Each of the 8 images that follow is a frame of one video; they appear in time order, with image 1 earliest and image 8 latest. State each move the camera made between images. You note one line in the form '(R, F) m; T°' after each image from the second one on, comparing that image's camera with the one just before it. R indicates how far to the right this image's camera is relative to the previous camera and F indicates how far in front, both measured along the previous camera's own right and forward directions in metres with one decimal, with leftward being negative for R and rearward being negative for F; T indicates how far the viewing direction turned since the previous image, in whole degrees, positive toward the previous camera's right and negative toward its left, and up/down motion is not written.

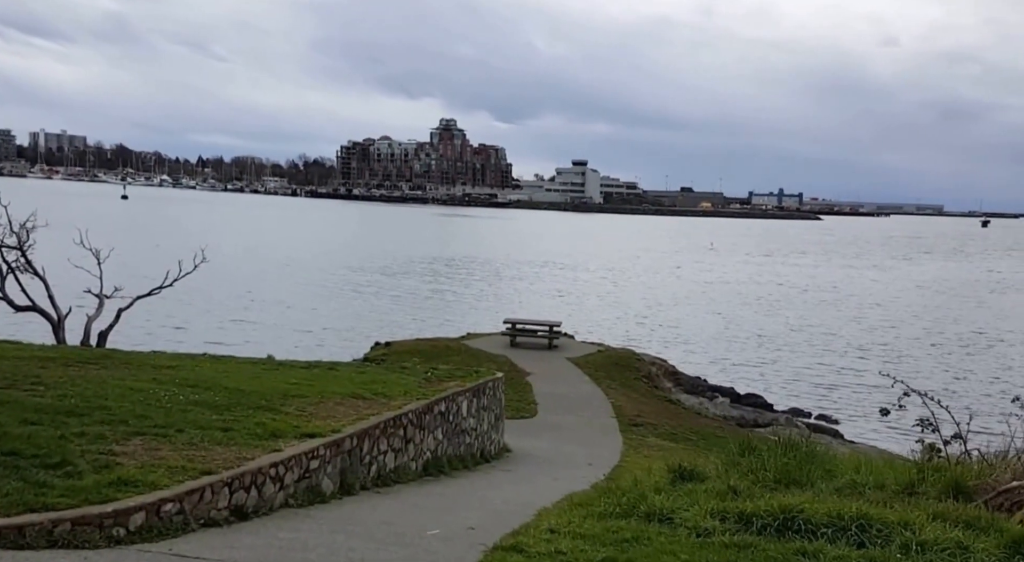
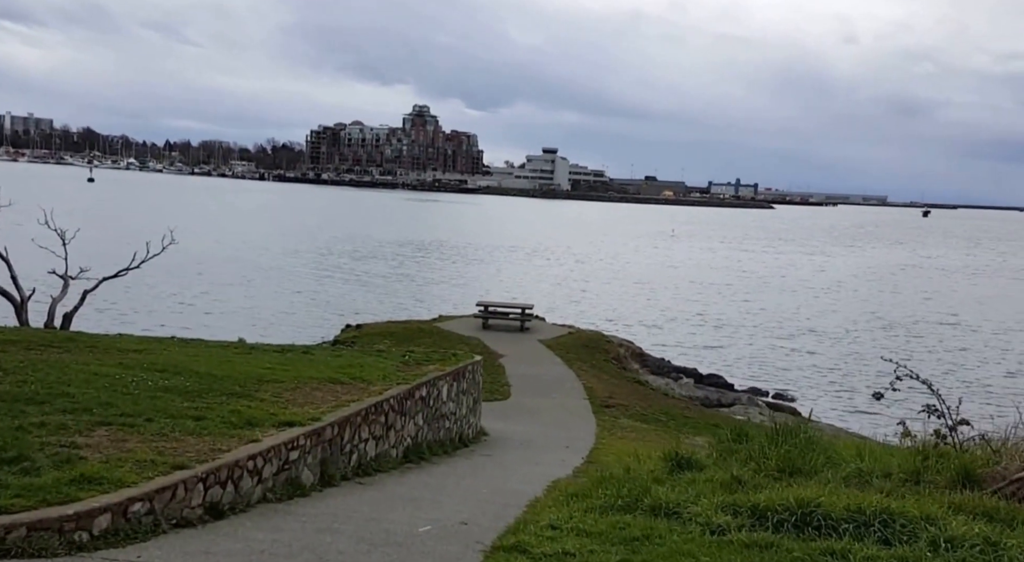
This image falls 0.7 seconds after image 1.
(-0.1, +0.3) m; +2°
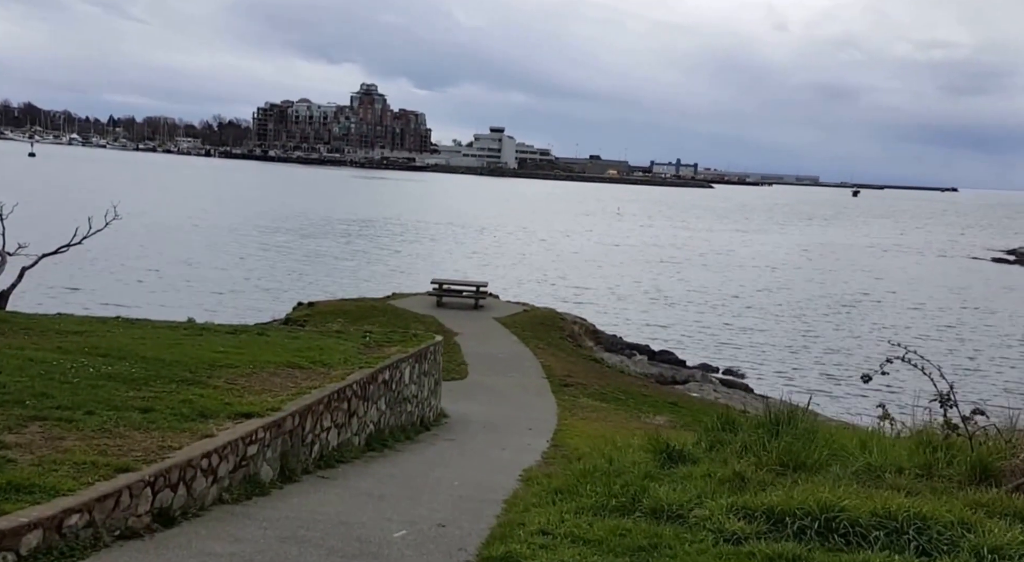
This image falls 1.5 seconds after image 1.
(-0.1, +0.5) m; +3°
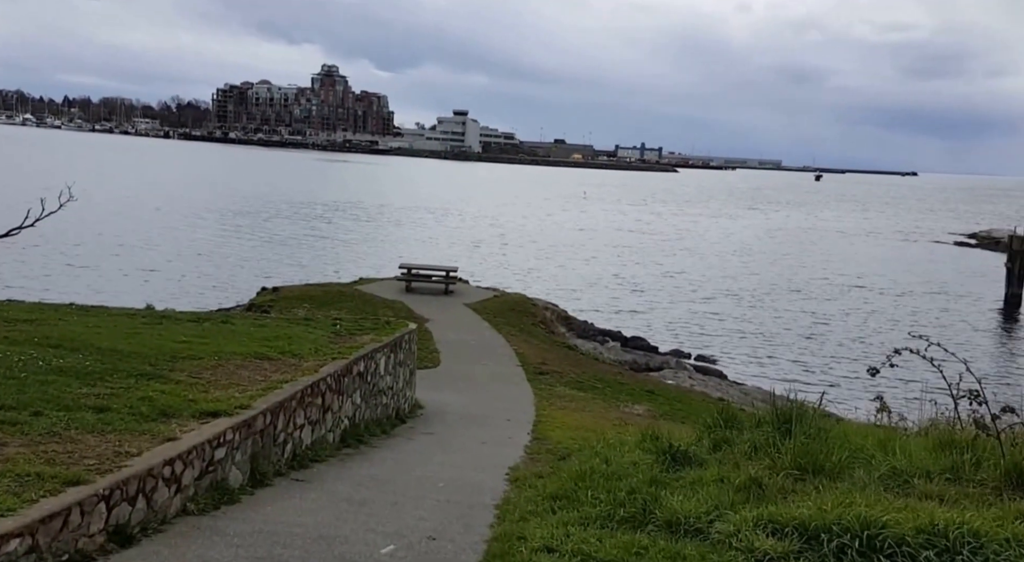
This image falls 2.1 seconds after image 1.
(-0.1, +0.4) m; +2°
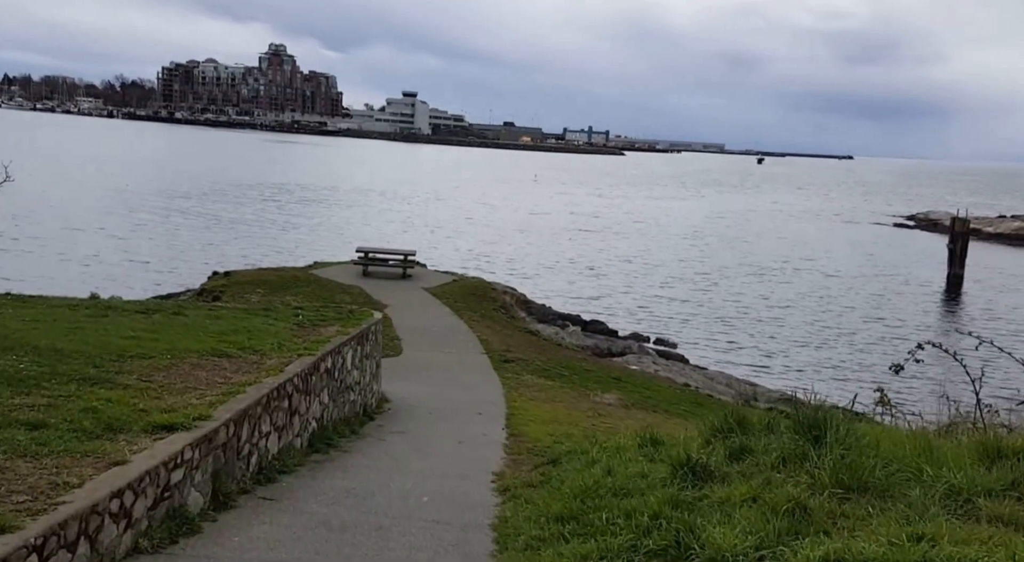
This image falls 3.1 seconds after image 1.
(-0.2, +0.6) m; +3°
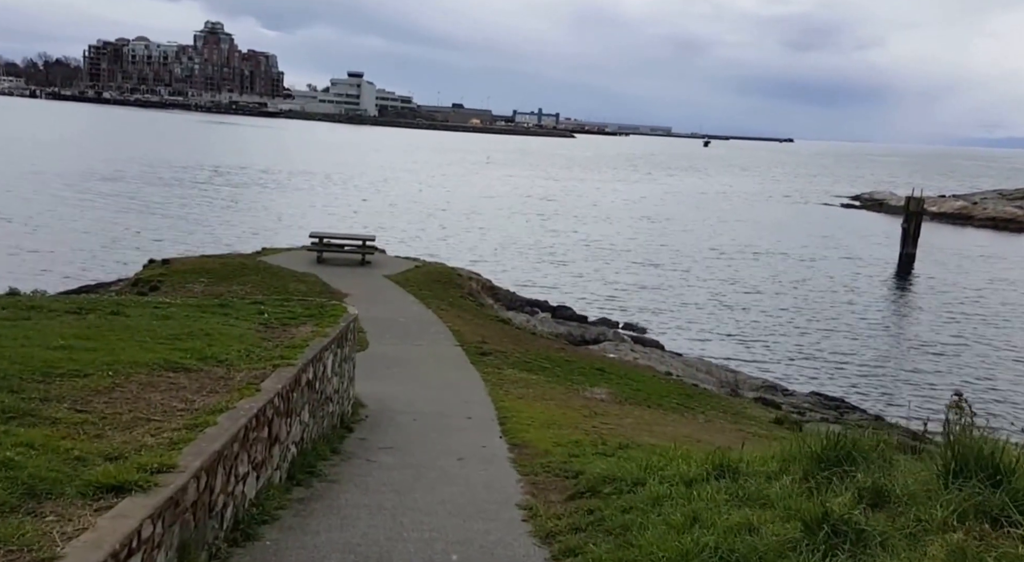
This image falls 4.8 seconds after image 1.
(-0.4, +1.2) m; +3°
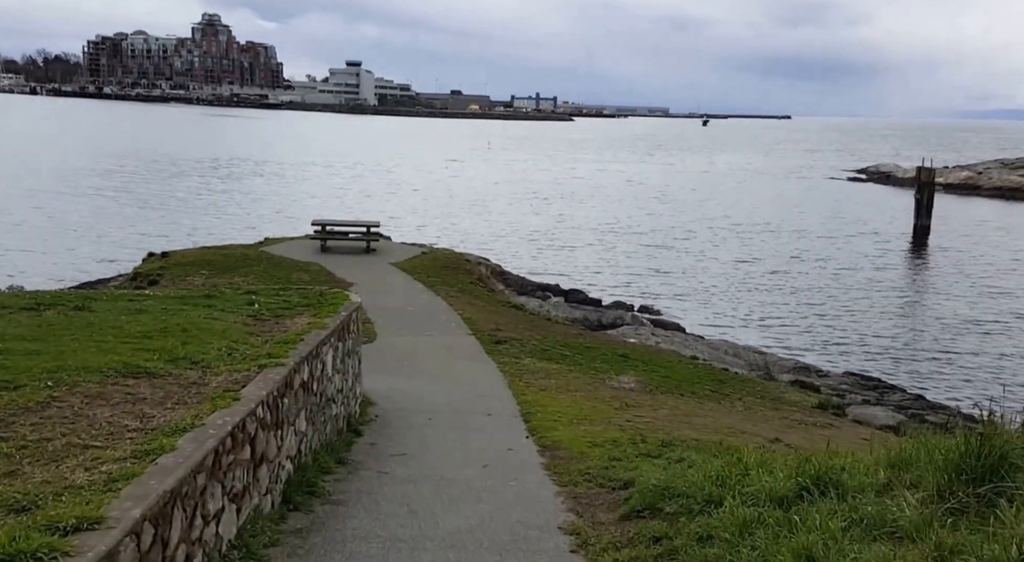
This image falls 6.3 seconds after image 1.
(-0.1, +1.0) m; 0°
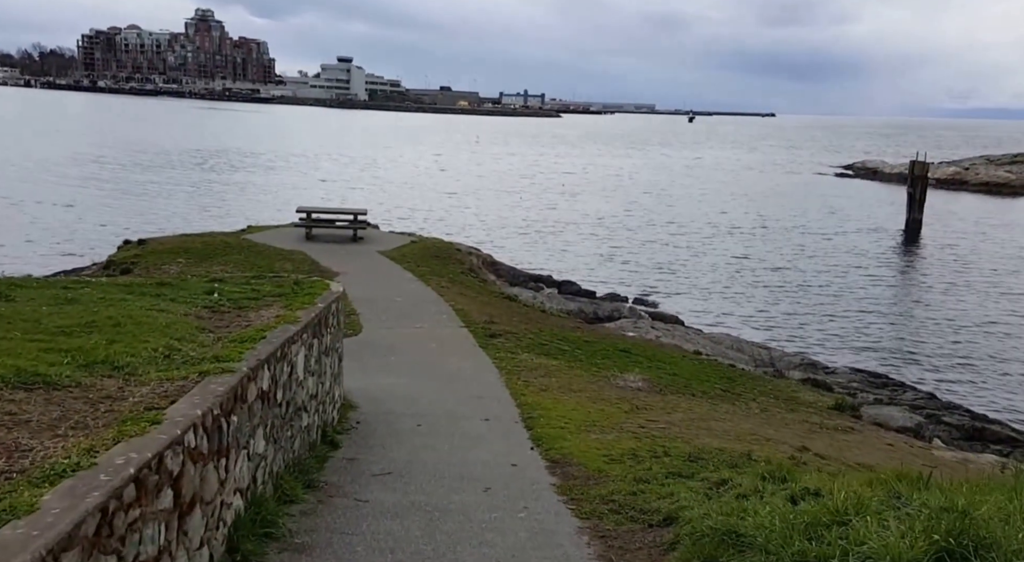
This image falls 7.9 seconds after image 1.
(-0.1, +1.0) m; +1°
